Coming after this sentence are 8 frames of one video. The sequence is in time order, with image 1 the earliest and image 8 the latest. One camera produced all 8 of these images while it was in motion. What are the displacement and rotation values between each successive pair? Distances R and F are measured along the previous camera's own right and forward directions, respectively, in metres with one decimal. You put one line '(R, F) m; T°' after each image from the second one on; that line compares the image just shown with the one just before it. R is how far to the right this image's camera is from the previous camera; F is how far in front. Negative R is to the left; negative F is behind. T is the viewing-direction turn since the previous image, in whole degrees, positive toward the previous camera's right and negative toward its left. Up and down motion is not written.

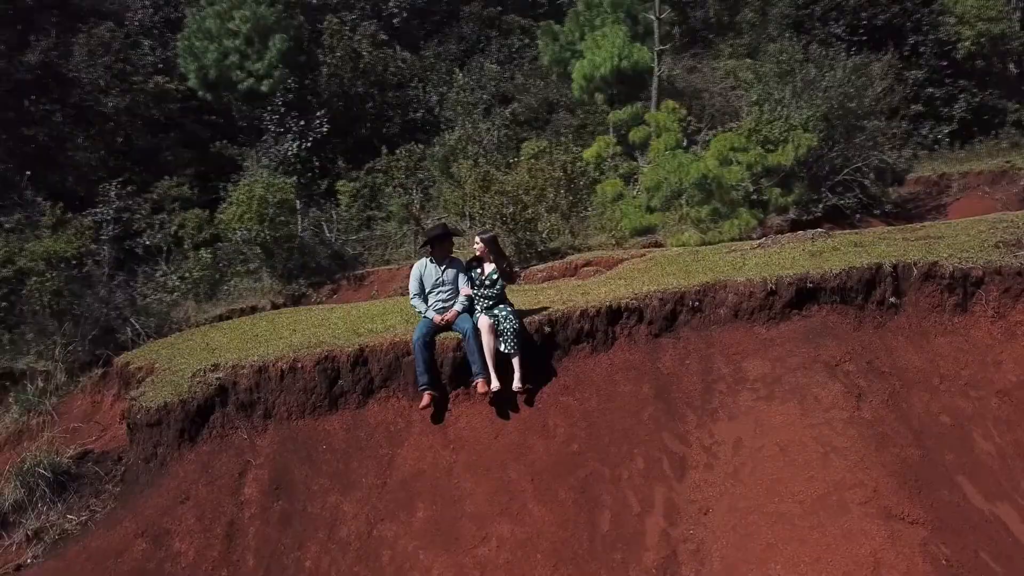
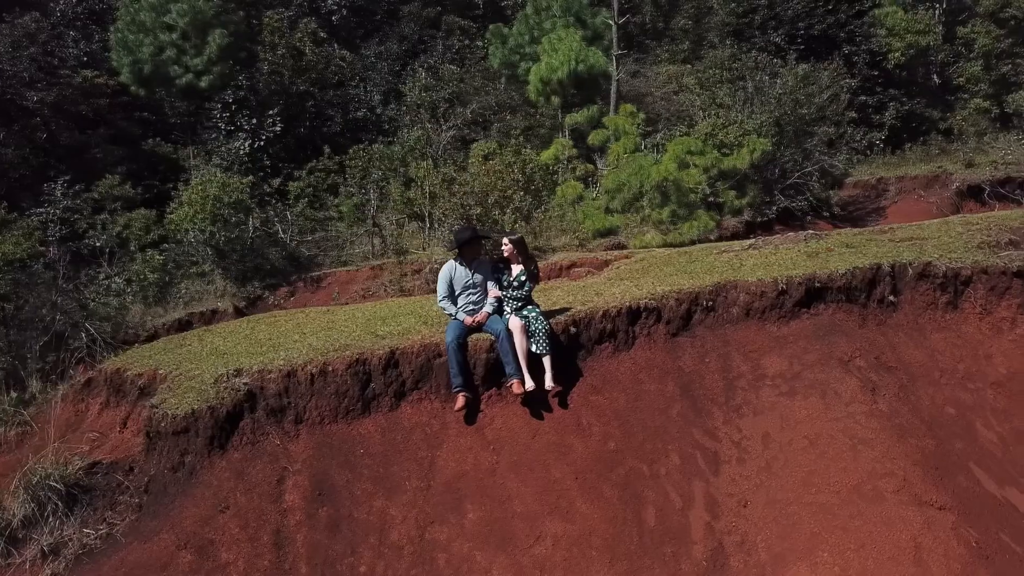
(-0.8, 0.0) m; +5°
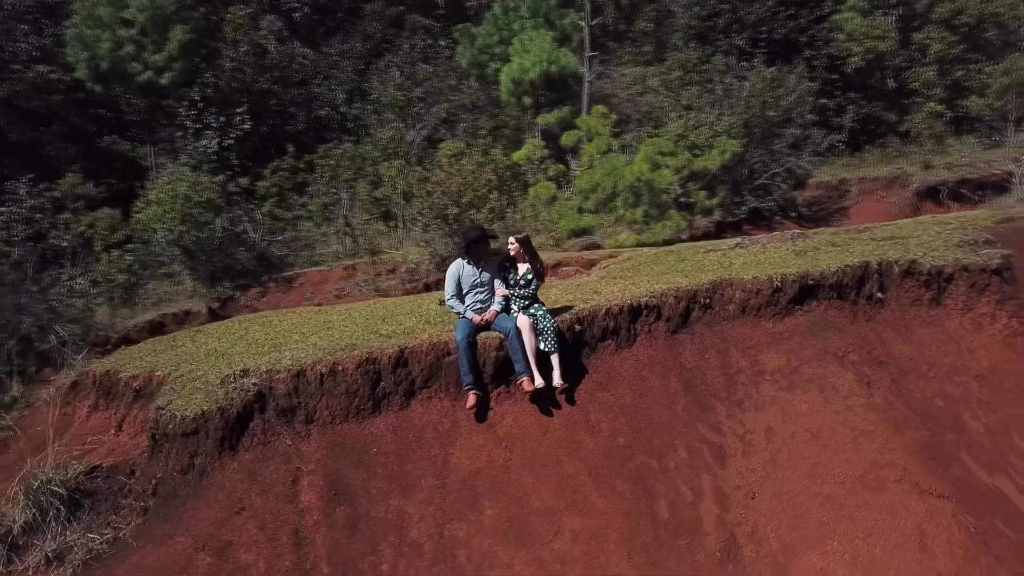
(-0.4, 0.0) m; +3°
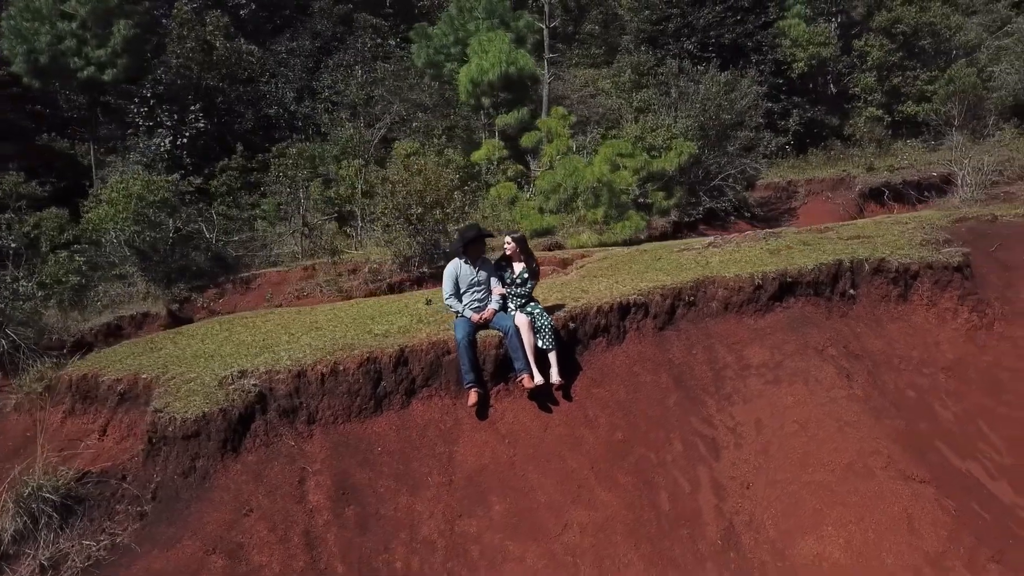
(-0.4, -0.1) m; +4°
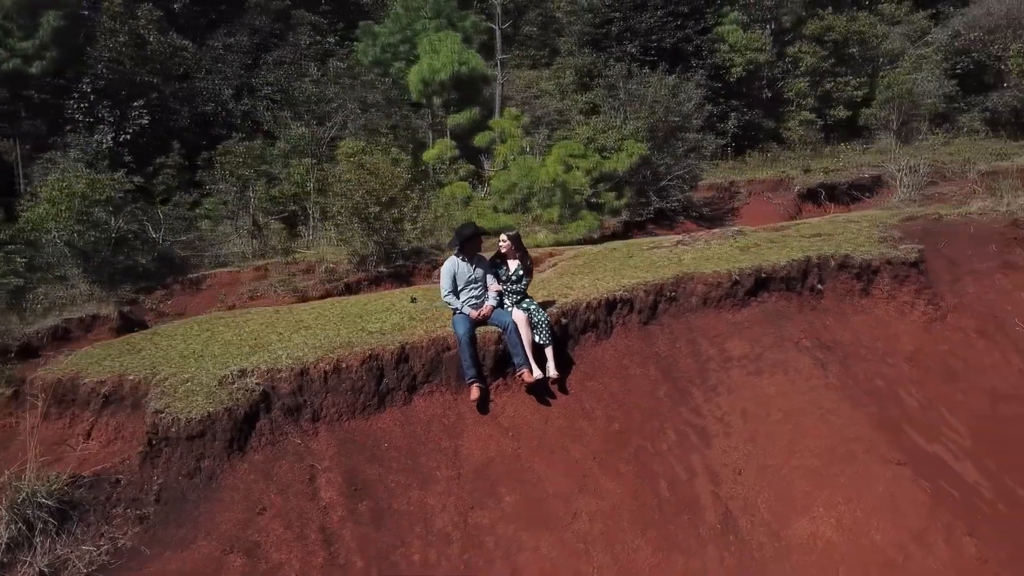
(-0.5, -0.1) m; +5°
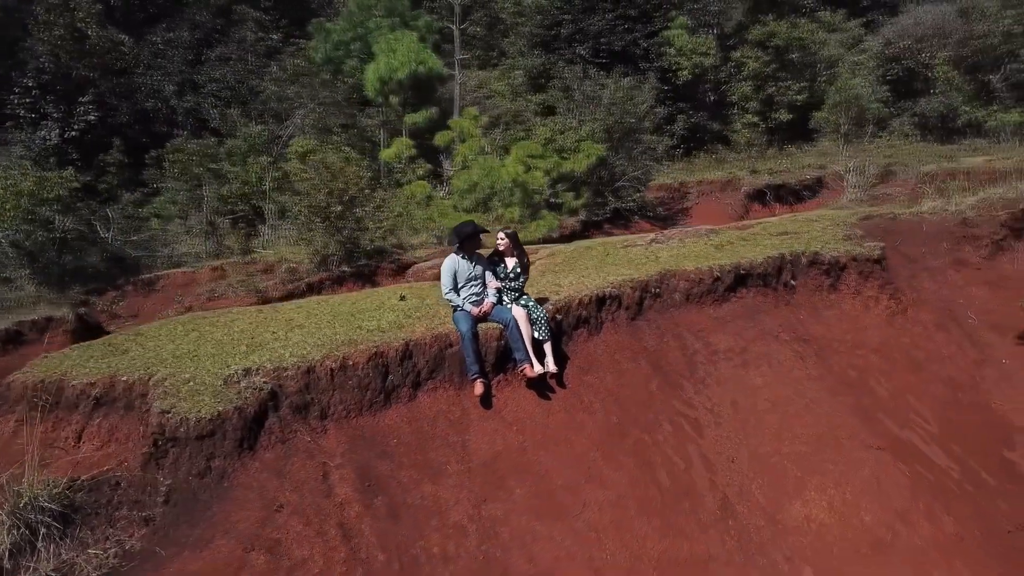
(-0.5, -0.1) m; +4°
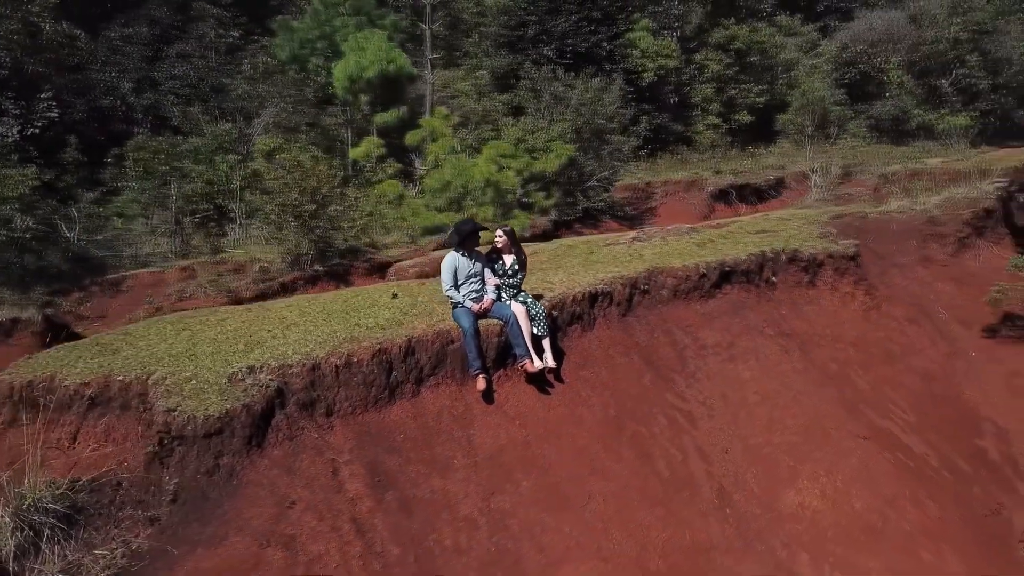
(-0.4, -0.1) m; +3°
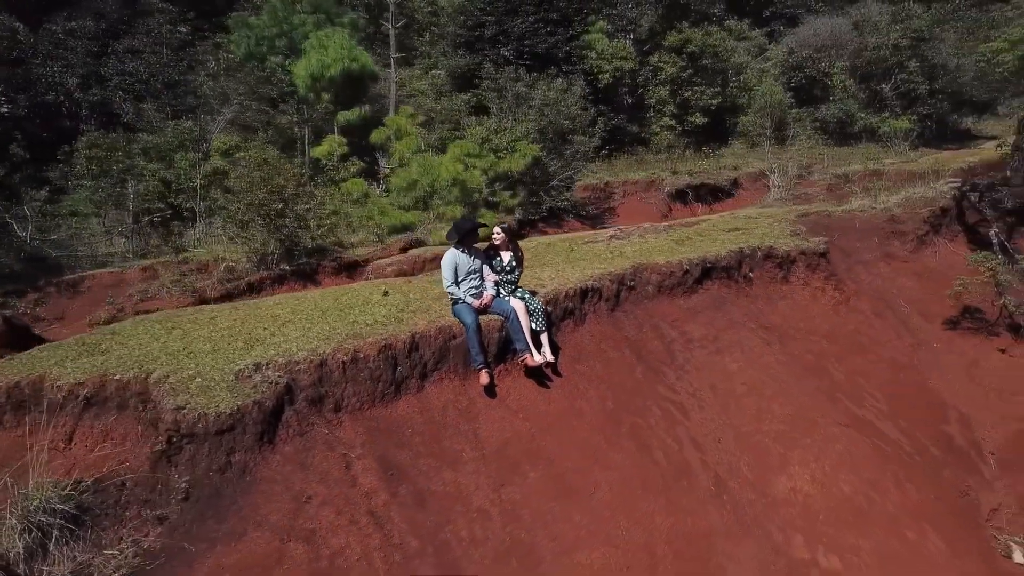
(-0.4, -0.1) m; +4°
